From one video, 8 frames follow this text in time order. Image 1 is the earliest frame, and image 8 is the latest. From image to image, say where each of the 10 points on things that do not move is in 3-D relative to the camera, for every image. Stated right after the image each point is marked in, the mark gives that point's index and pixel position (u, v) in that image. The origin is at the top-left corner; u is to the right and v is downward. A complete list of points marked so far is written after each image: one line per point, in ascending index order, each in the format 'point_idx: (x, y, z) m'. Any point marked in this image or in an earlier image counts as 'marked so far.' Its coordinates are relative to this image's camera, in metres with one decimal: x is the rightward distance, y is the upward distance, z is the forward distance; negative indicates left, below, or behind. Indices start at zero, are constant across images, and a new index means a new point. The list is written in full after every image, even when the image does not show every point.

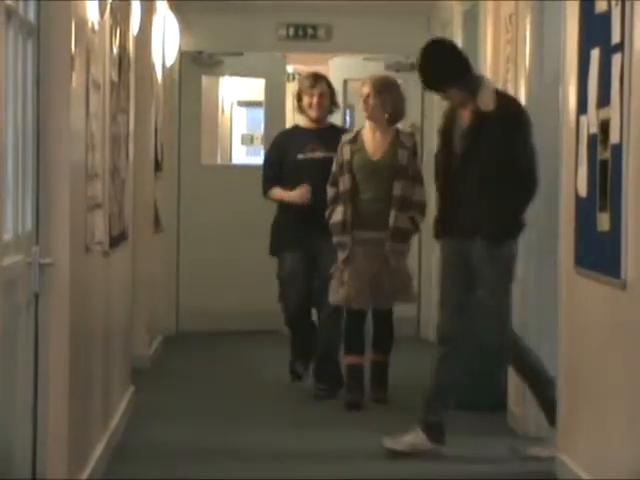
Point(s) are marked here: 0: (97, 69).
0: (-0.3, +0.2, +2.9) m
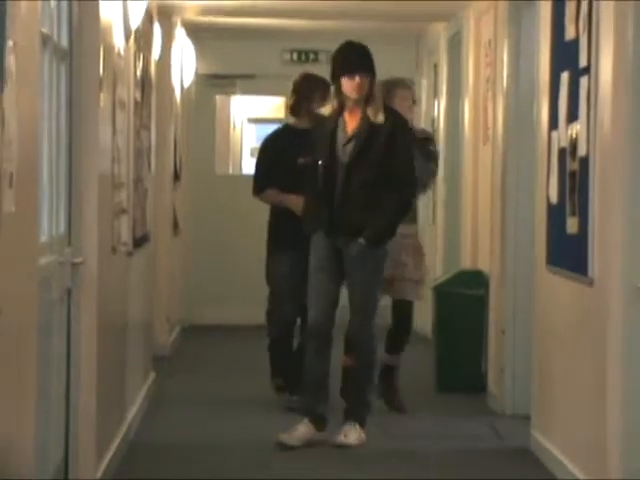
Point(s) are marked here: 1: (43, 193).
0: (-0.3, +0.2, +3.2) m
1: (-0.4, +0.1, +2.8) m
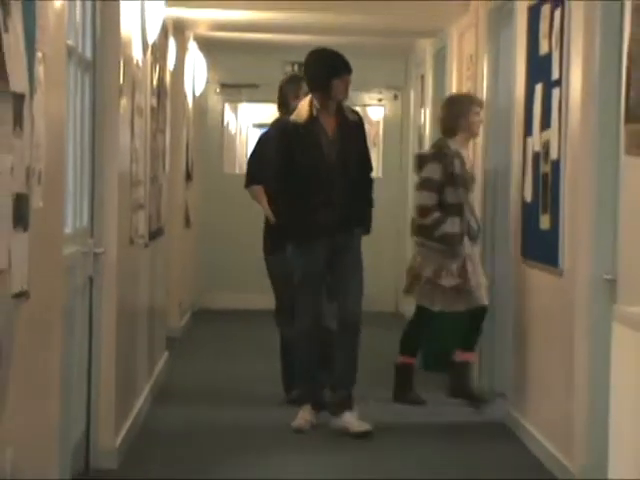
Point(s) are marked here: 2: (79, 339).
0: (-0.3, +0.3, +3.5) m
1: (-0.4, +0.1, +3.1) m
2: (-0.4, -0.2, +3.2) m
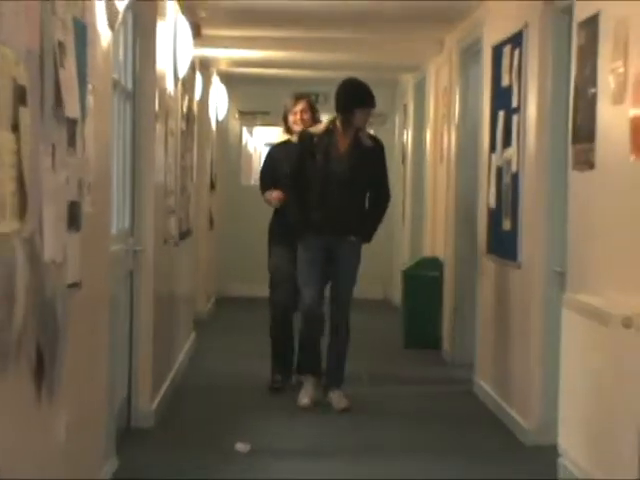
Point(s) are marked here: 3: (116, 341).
0: (-0.3, +0.3, +4.1) m
1: (-0.4, +0.1, +3.8) m
2: (-0.4, -0.2, +3.9) m
3: (-0.4, -0.2, +3.8) m
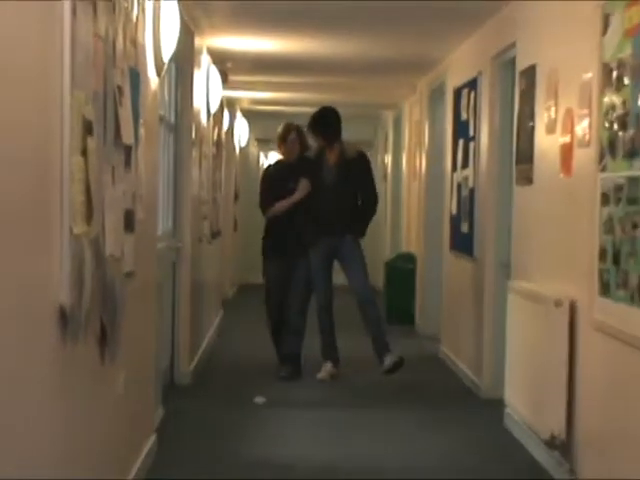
0: (-0.3, +0.3, +5.2) m
1: (-0.4, +0.1, +4.9) m
2: (-0.4, -0.2, +5.0) m
3: (-0.4, -0.2, +4.9) m
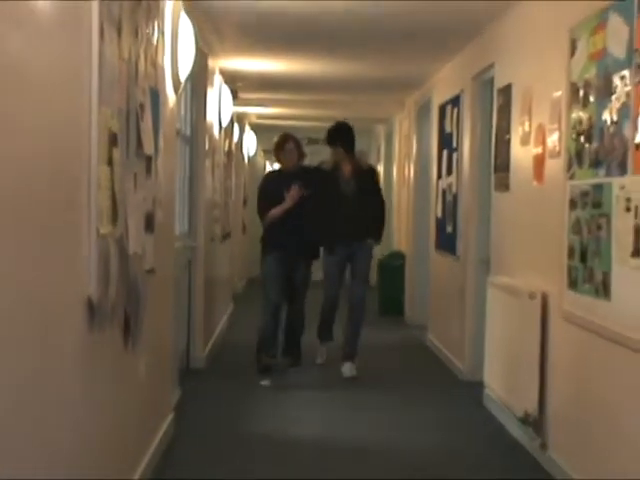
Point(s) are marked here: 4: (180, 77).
0: (-0.3, +0.3, +5.8) m
1: (-0.4, +0.1, +5.4) m
2: (-0.4, -0.2, +5.6) m
3: (-0.4, -0.2, +5.5) m
4: (-0.4, +0.5, +5.4) m
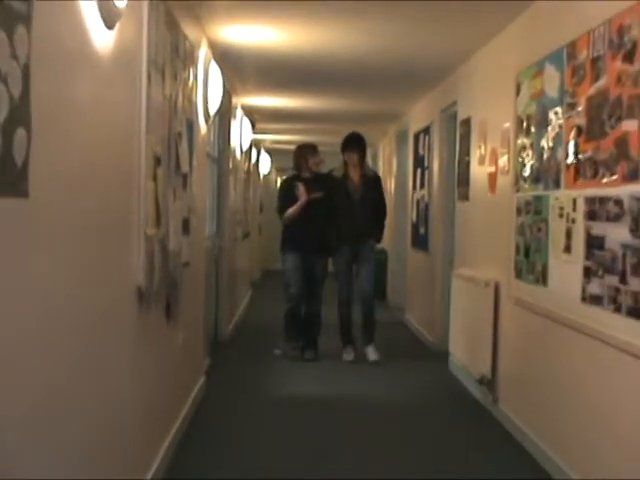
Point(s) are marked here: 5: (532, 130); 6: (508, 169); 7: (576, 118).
0: (-0.3, +0.3, +7.2) m
1: (-0.4, +0.1, +6.9) m
2: (-0.4, -0.2, +7.0) m
3: (-0.4, -0.2, +6.9) m
4: (-0.4, +0.5, +6.9) m
5: (+0.7, +0.4, +6.3) m
6: (+0.6, +0.2, +6.6) m
7: (+0.8, +0.4, +5.6) m
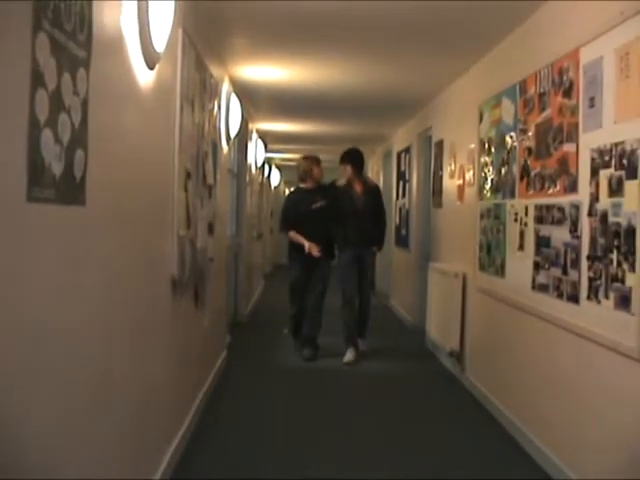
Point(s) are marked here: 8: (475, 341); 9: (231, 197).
0: (-0.3, +0.3, +8.8) m
1: (-0.4, +0.1, +8.4) m
2: (-0.4, -0.2, +8.5) m
3: (-0.4, -0.2, +8.5) m
4: (-0.4, +0.5, +8.4) m
5: (+0.7, +0.4, +7.8) m
6: (+0.6, +0.2, +8.1) m
7: (+0.8, +0.4, +7.1) m
8: (+0.6, -0.4, +8.0) m
9: (-0.4, +0.2, +8.4) m
